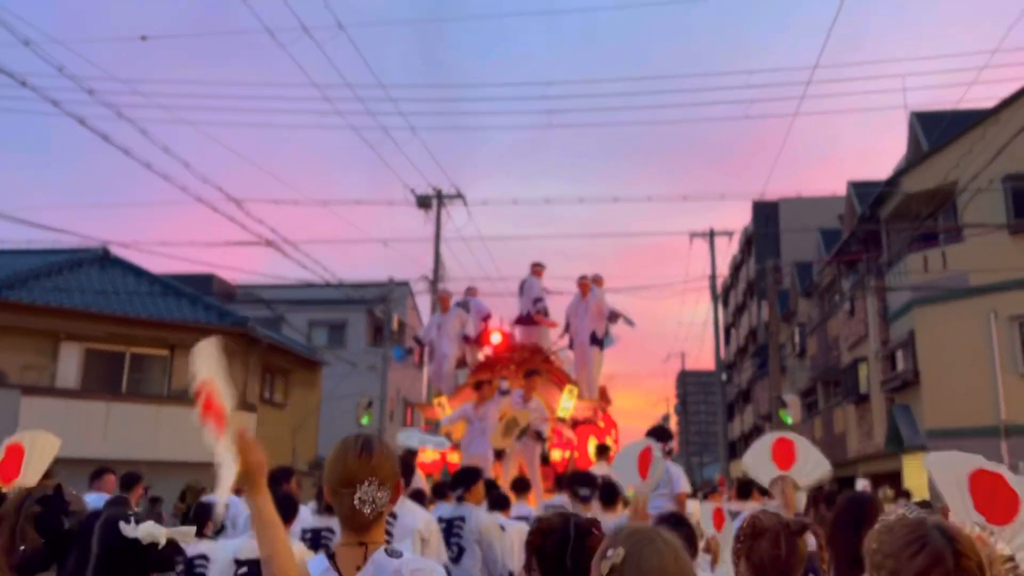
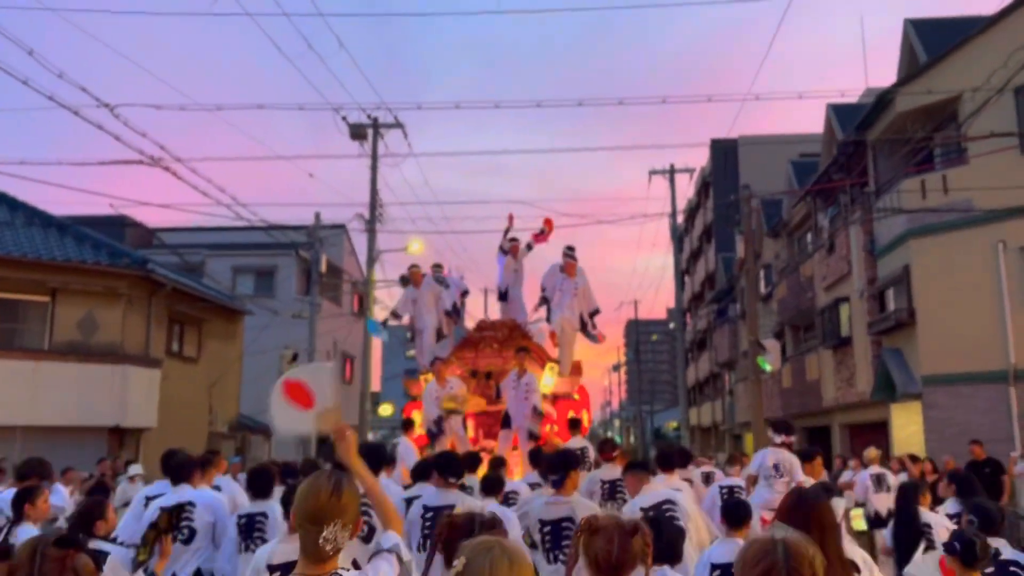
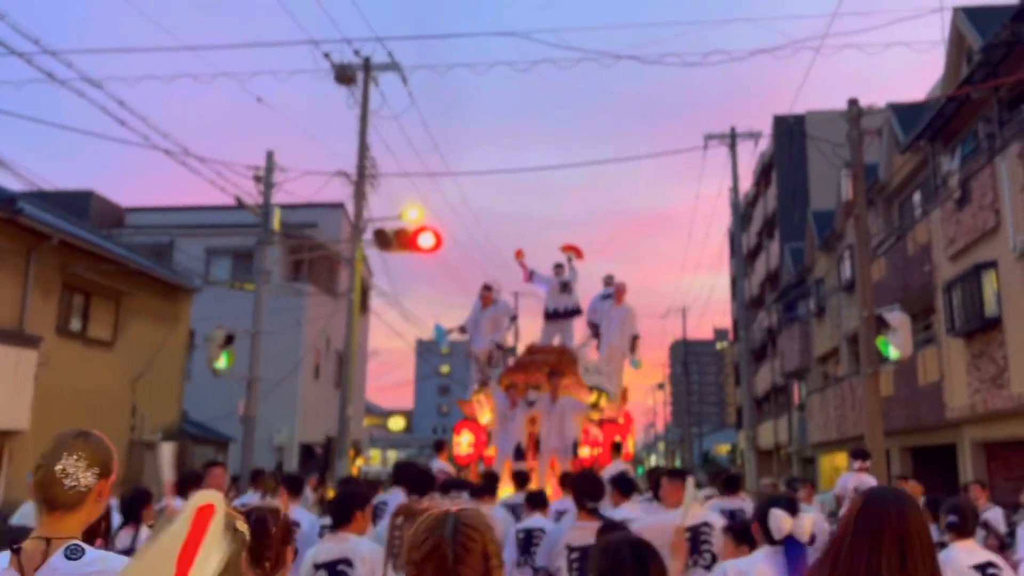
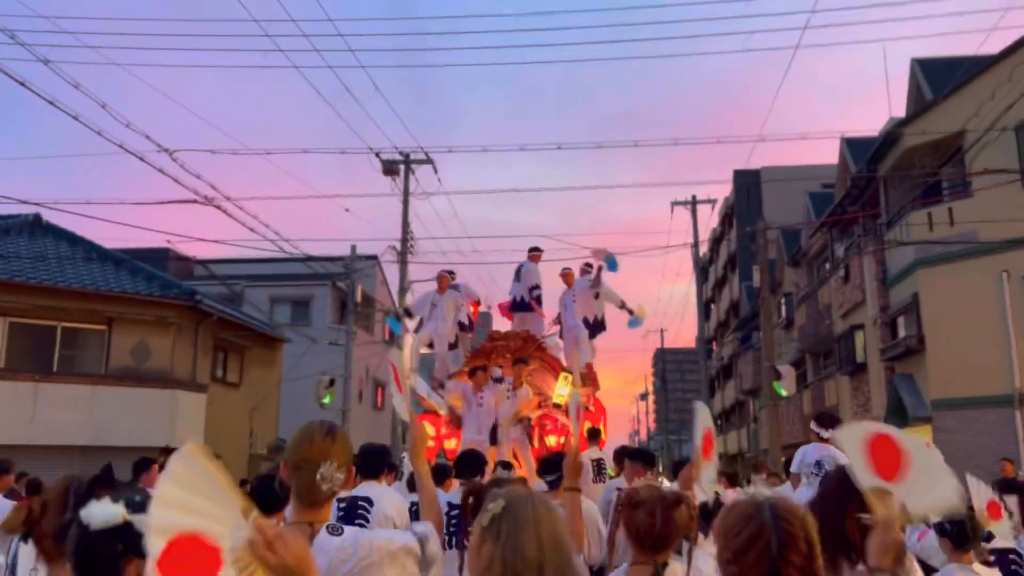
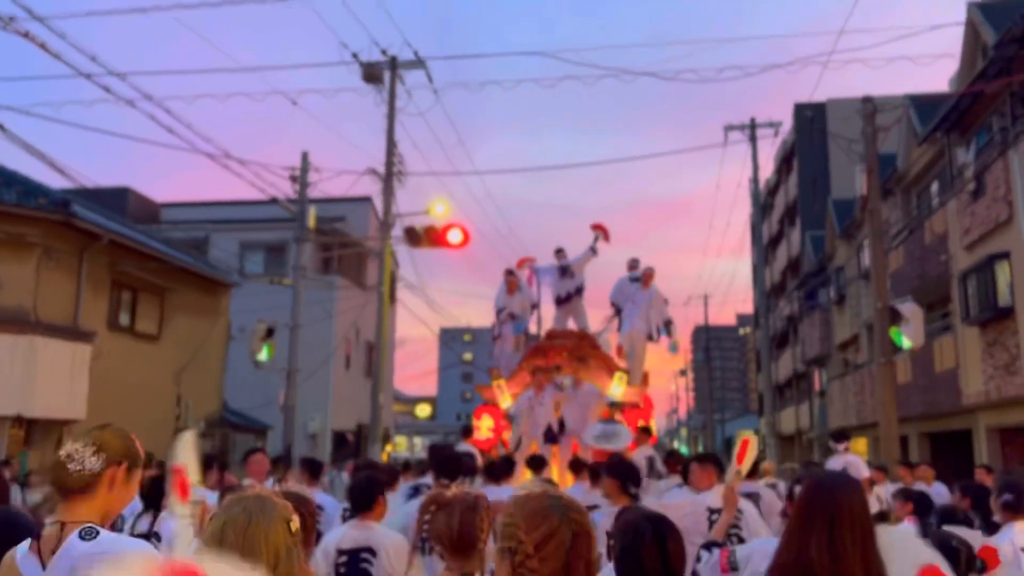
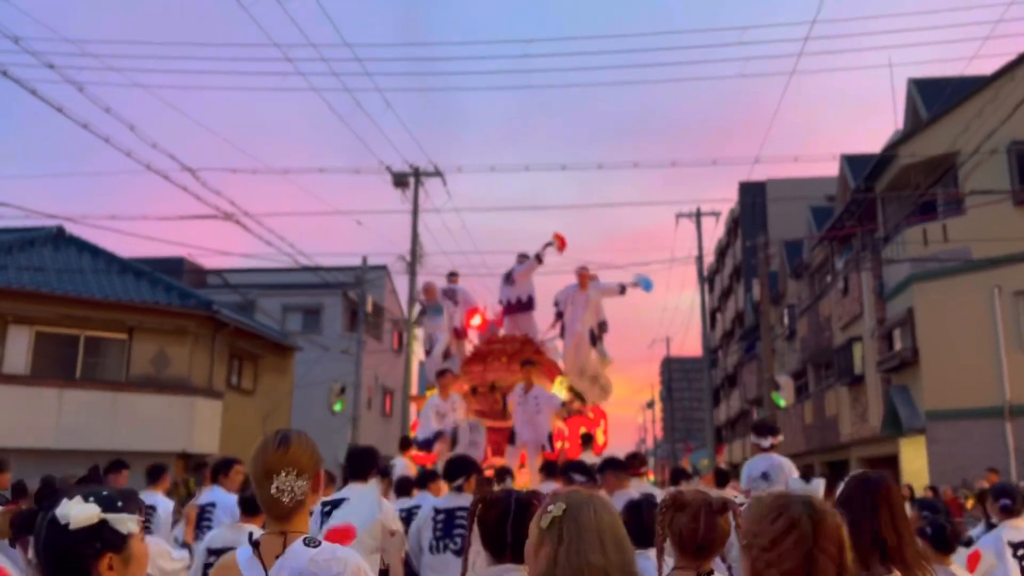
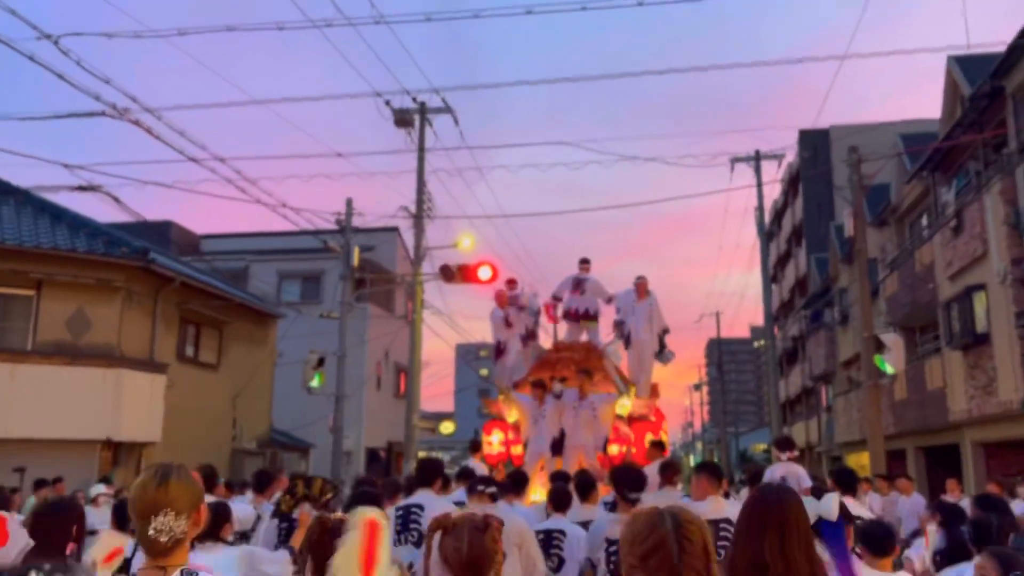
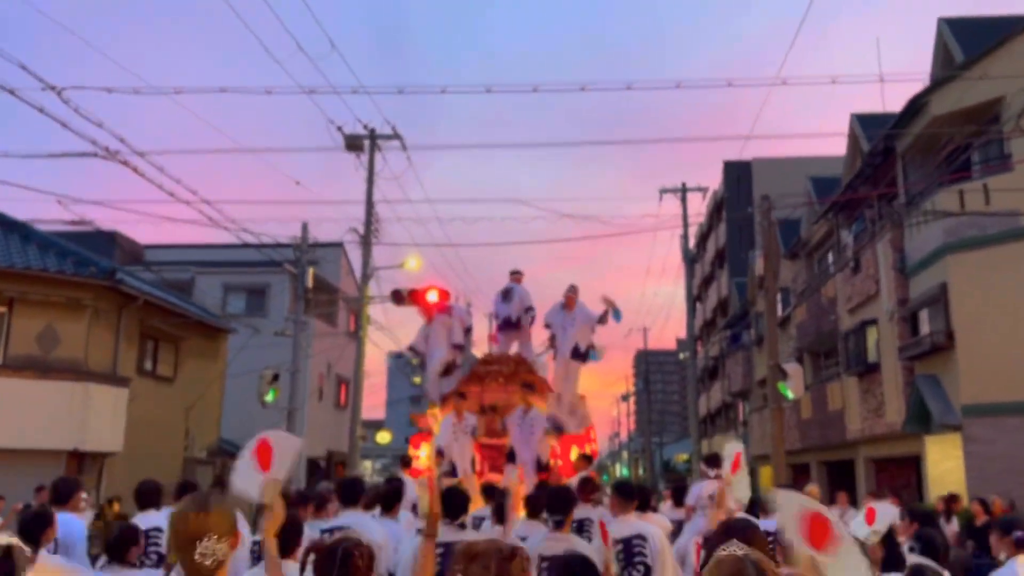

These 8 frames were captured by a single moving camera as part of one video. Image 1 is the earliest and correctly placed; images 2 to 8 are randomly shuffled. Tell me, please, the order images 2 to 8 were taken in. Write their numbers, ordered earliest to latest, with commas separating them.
6, 4, 2, 8, 7, 5, 3
